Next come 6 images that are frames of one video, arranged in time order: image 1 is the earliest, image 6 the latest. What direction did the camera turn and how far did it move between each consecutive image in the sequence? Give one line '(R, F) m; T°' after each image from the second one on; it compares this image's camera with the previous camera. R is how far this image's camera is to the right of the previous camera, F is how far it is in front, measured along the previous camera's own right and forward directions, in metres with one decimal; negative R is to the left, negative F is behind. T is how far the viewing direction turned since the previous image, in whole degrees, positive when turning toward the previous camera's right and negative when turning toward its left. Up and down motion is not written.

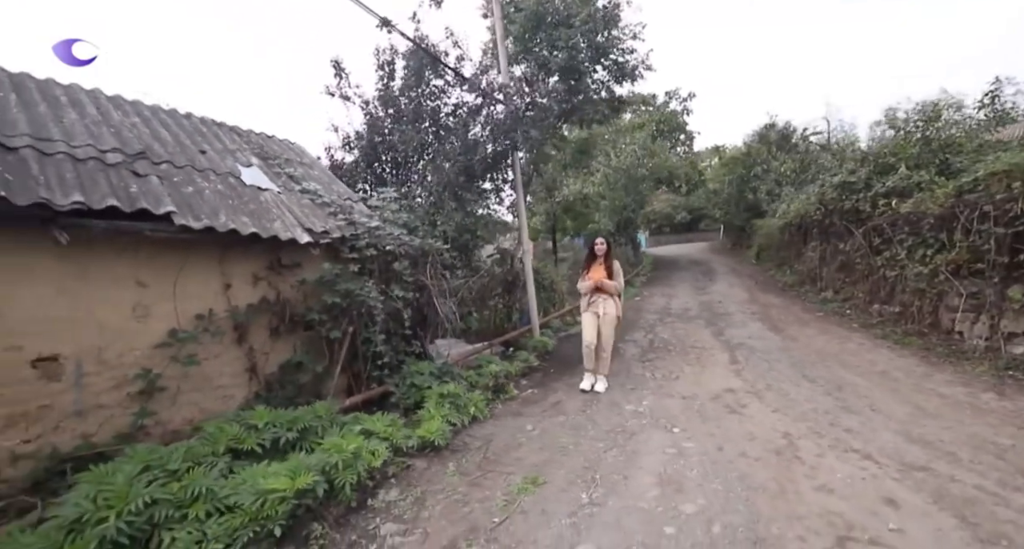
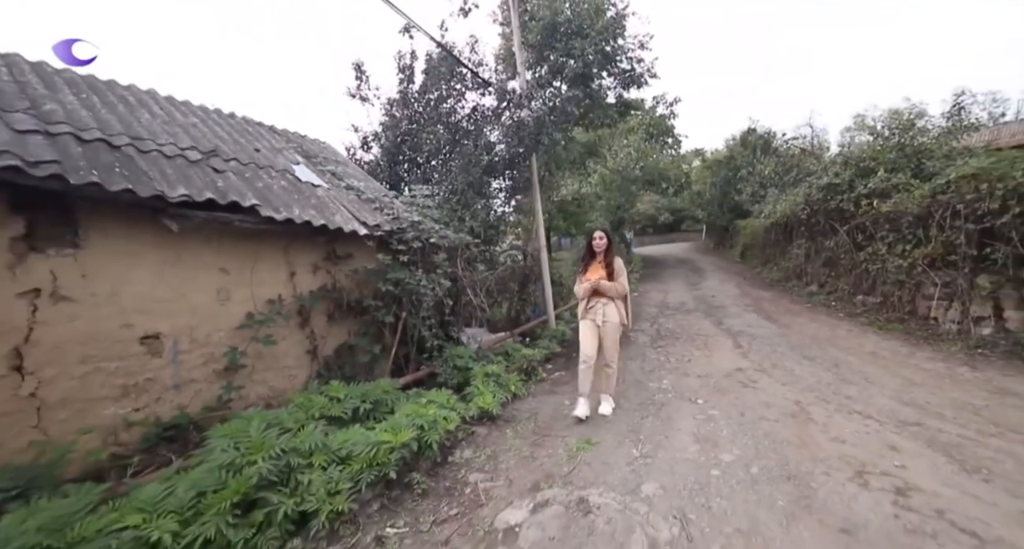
(-0.6, -0.4) m; +2°
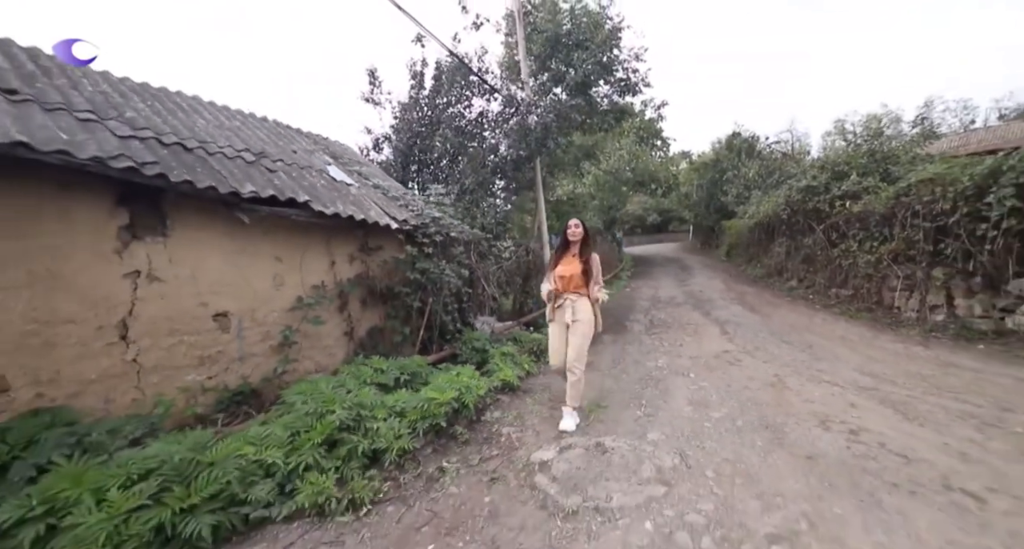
(-0.3, -0.5) m; +2°
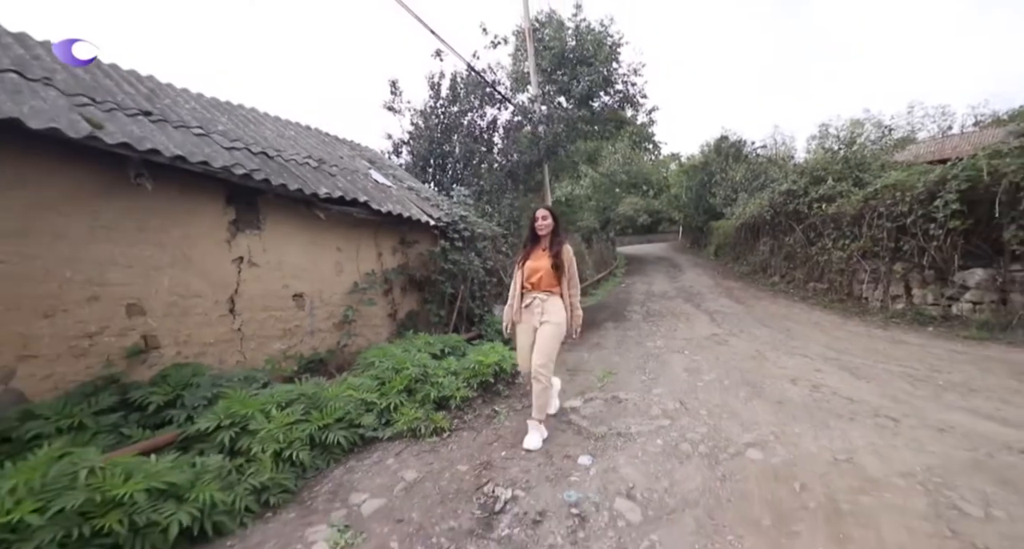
(-0.4, -0.7) m; +1°
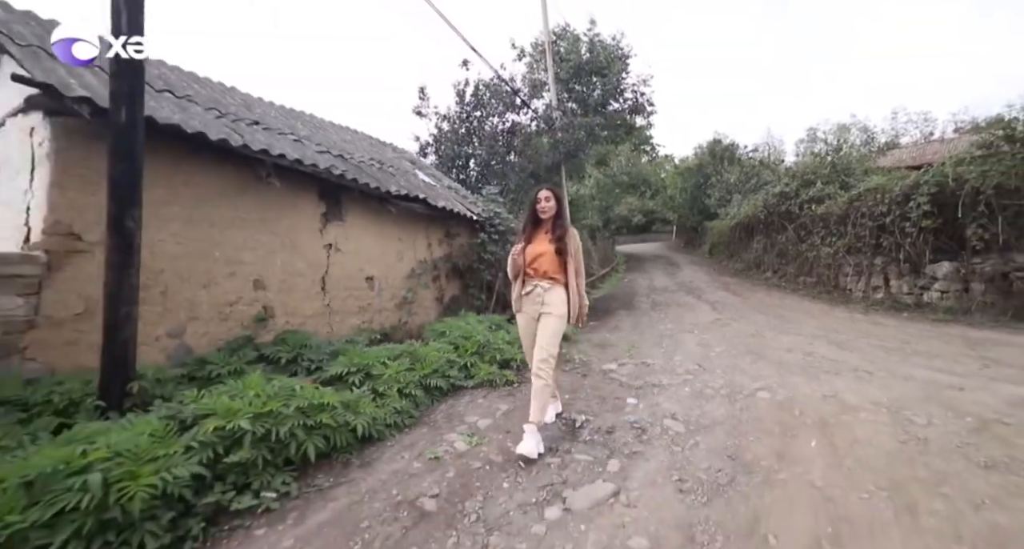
(-0.6, -0.7) m; +1°
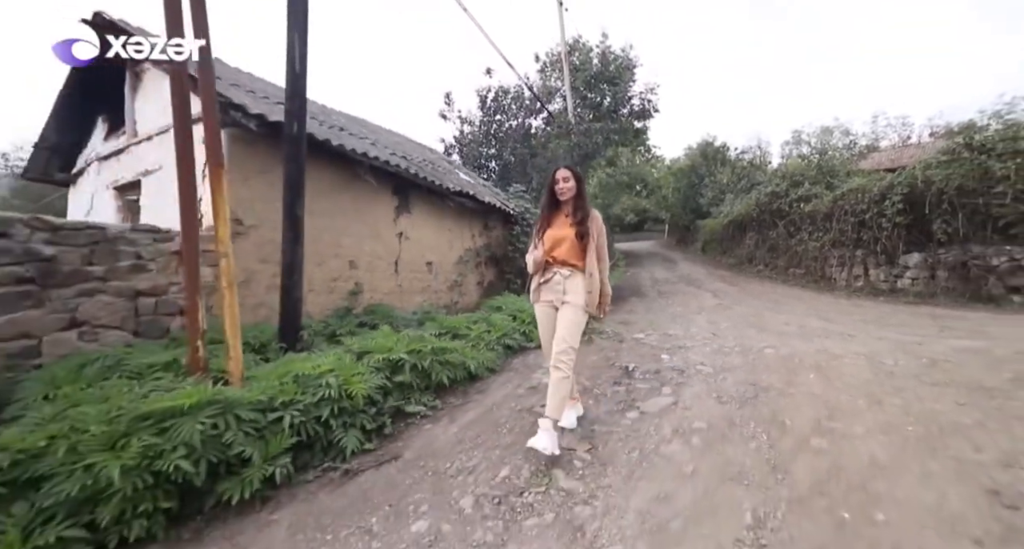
(-0.7, -0.7) m; +1°
